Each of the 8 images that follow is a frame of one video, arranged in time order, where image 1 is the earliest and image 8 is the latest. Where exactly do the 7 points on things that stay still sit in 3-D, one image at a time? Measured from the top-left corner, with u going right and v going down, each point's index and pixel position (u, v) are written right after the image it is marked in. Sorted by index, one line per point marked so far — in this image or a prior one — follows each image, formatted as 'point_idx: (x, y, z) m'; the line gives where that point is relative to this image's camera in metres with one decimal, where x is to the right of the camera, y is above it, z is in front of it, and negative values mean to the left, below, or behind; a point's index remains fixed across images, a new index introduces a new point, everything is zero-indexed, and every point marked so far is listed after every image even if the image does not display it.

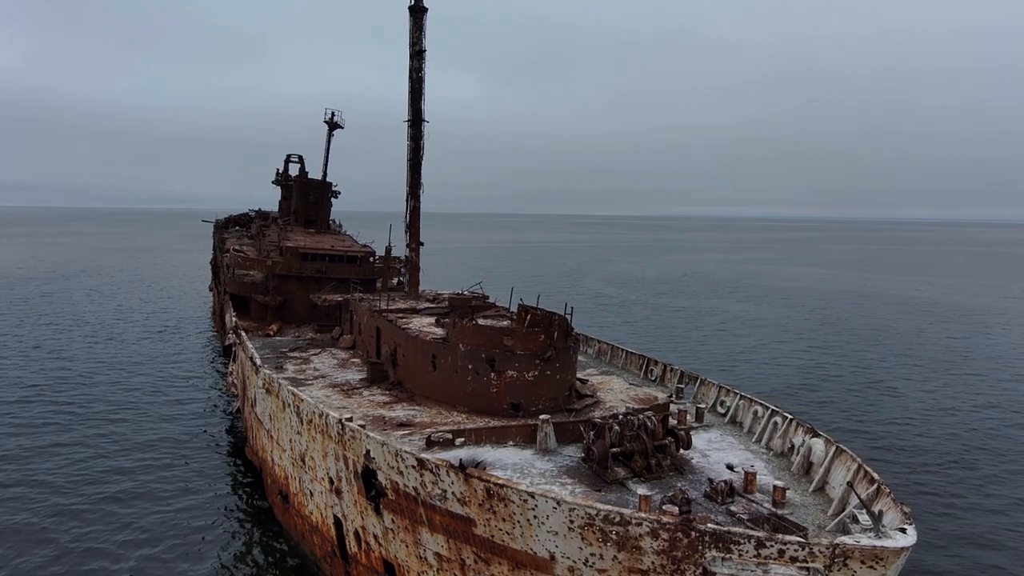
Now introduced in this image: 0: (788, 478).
0: (+5.4, -3.7, +12.4) m
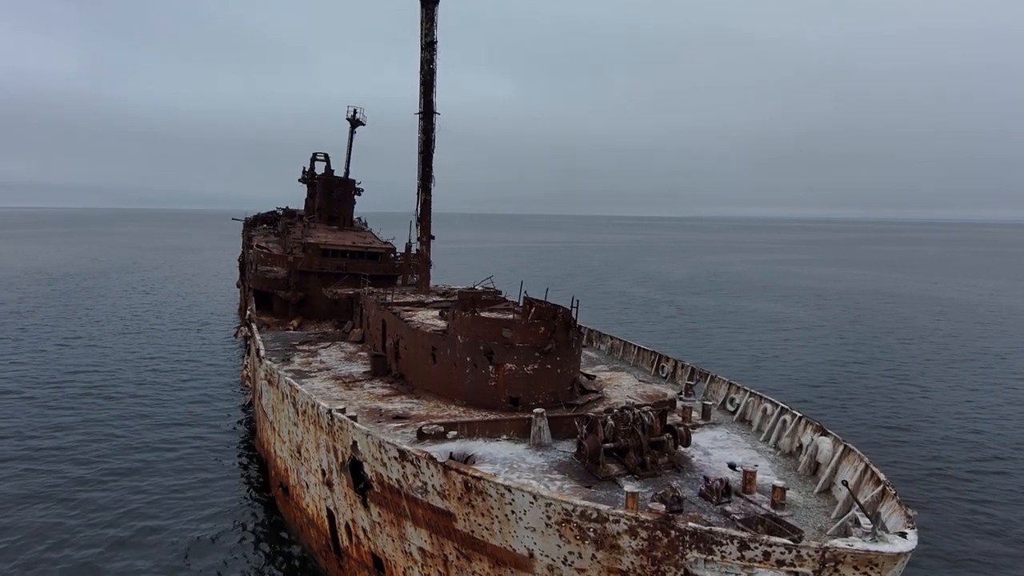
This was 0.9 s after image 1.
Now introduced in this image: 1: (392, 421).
0: (+5.2, -3.5, +11.7) m
1: (-2.8, -3.1, +14.7) m
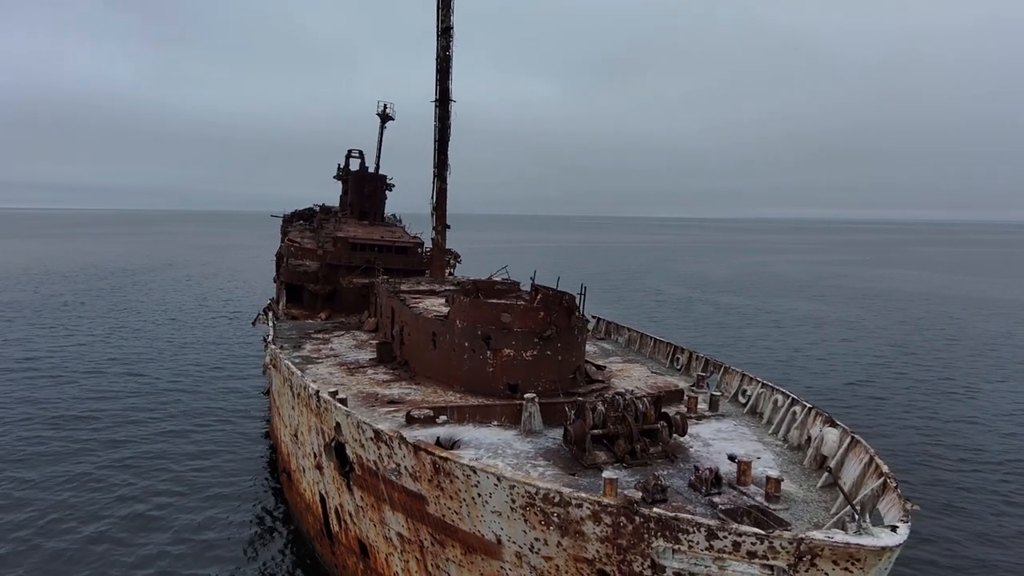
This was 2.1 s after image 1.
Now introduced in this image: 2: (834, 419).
0: (+4.9, -3.1, +10.8) m
1: (-2.9, -2.7, +14.4) m
2: (+5.9, -2.4, +11.6) m
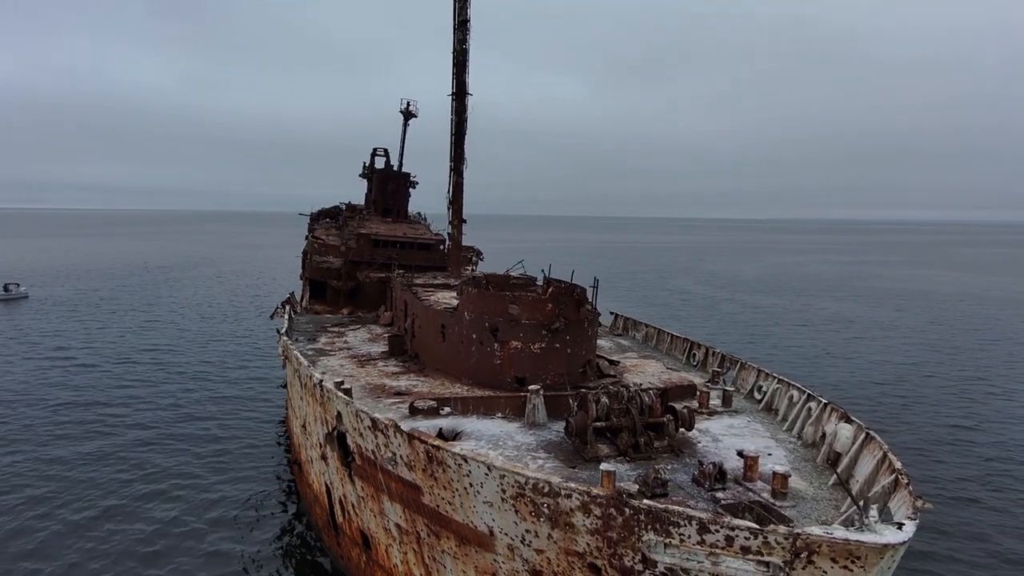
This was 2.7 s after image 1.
0: (+4.8, -3.0, +10.4) m
1: (-2.7, -2.4, +14.3) m
2: (+5.9, -2.2, +11.1) m
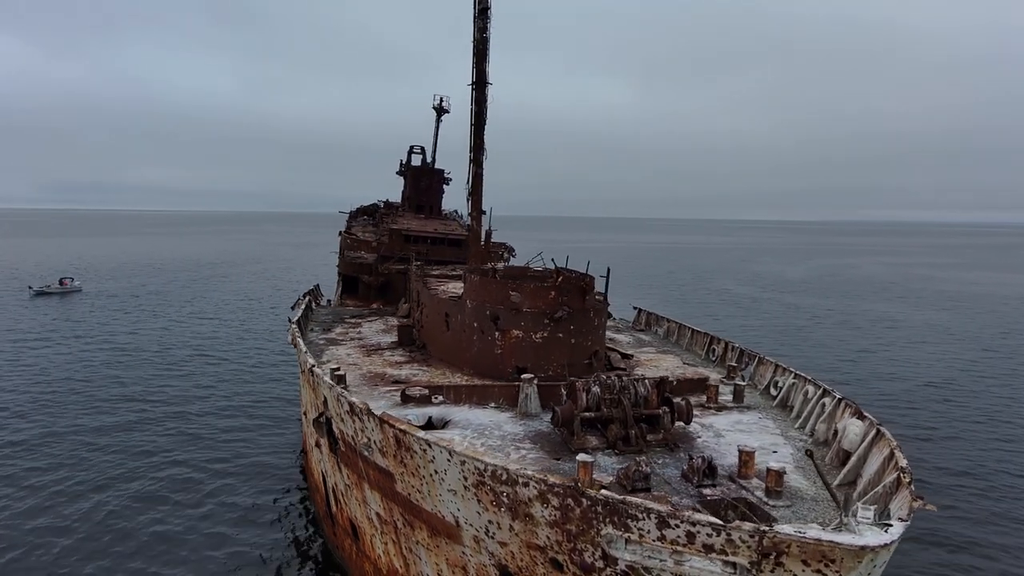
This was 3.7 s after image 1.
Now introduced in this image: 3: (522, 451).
0: (+4.5, -2.7, +9.5) m
1: (-2.7, -2.1, +14.0) m
2: (+5.6, -2.0, +10.2) m
3: (+0.2, -2.6, +10.1) m
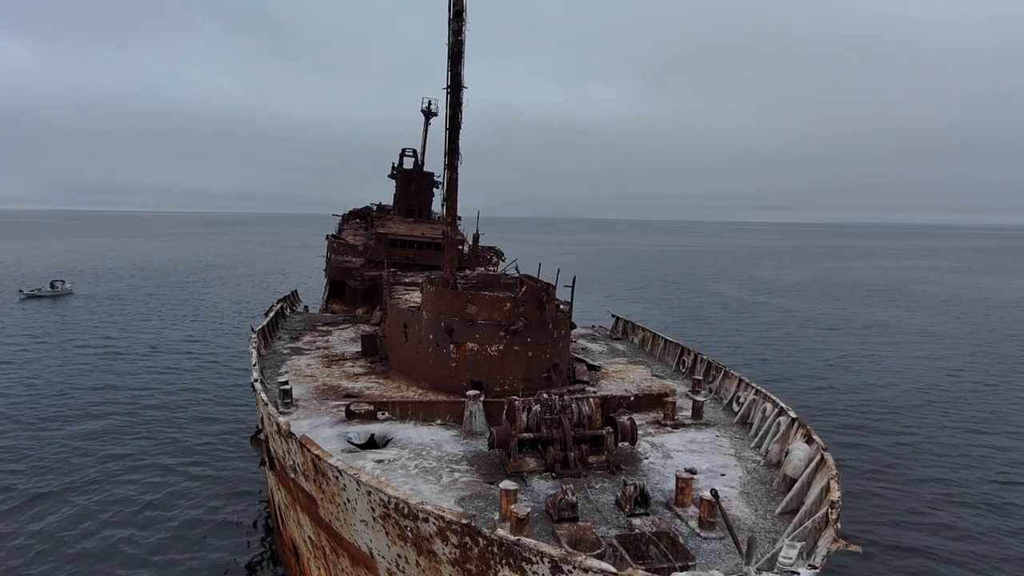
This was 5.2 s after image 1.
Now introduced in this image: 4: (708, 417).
0: (+3.5, -2.9, +9.1) m
1: (-3.7, -2.4, +13.5) m
2: (+4.6, -2.2, +9.7) m
3: (-0.8, -2.8, +9.6) m
4: (+4.0, -2.6, +12.9) m
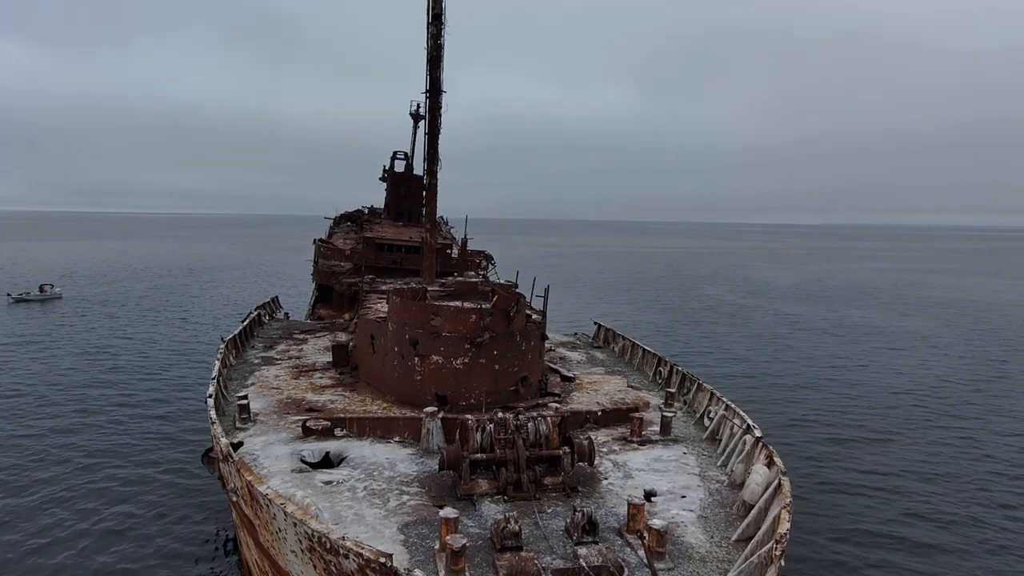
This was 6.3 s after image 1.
0: (+2.8, -3.2, +8.7) m
1: (-4.4, -2.6, +13.2) m
2: (+3.9, -2.4, +9.4) m
3: (-1.6, -3.0, +9.3) m
4: (+3.3, -2.9, +12.6) m
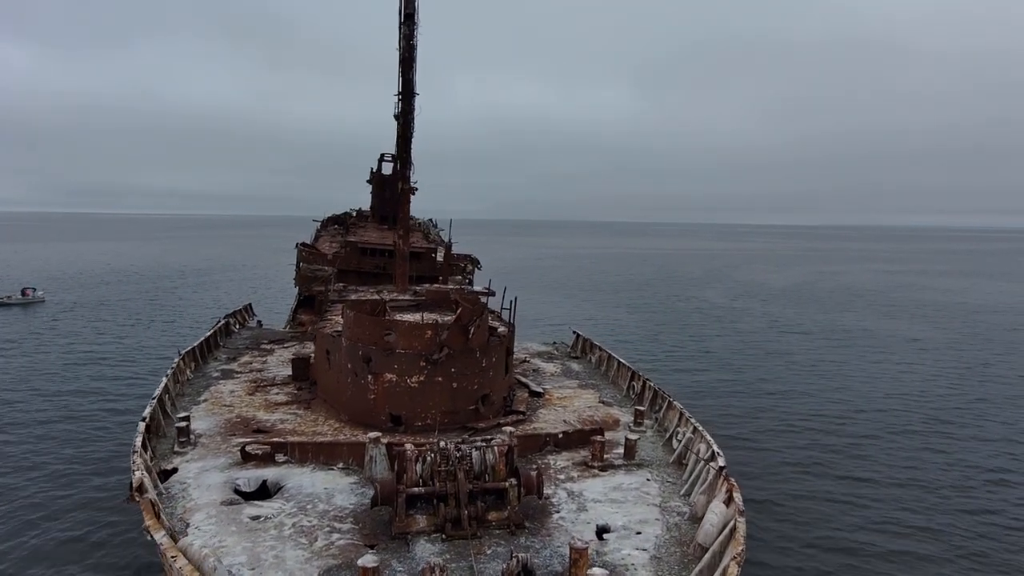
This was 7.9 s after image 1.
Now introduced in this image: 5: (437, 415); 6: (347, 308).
0: (+2.0, -3.4, +8.0) m
1: (-5.3, -2.9, +12.4) m
2: (+3.1, -2.7, +8.7) m
3: (-2.4, -3.3, +8.5) m
4: (+2.4, -3.1, +11.9) m
5: (-1.5, -2.5, +12.8) m
6: (-3.6, -0.5, +14.0) m
